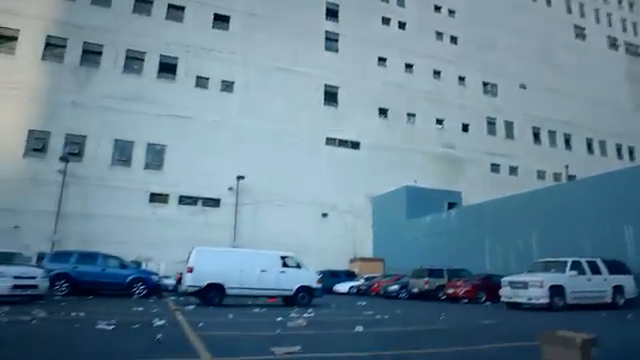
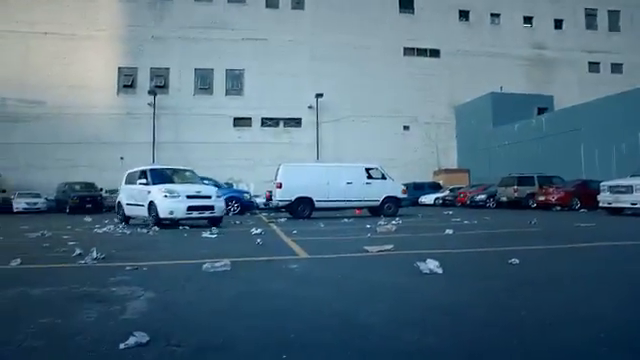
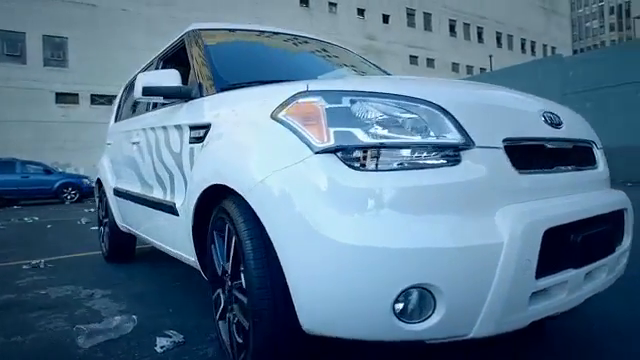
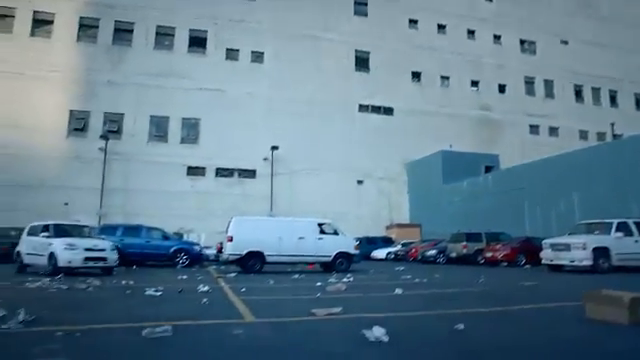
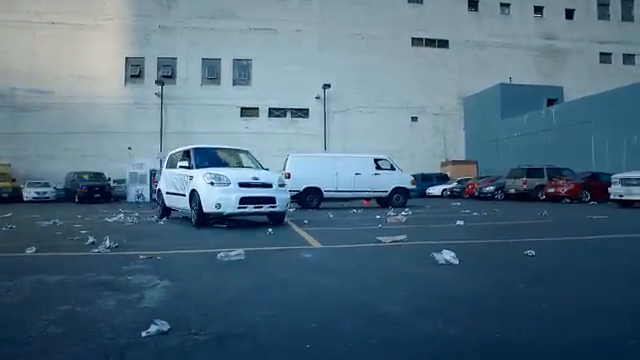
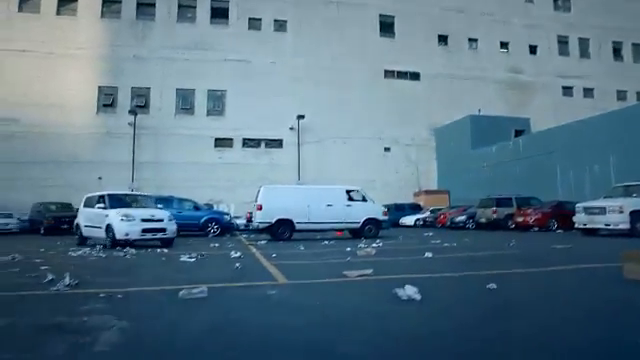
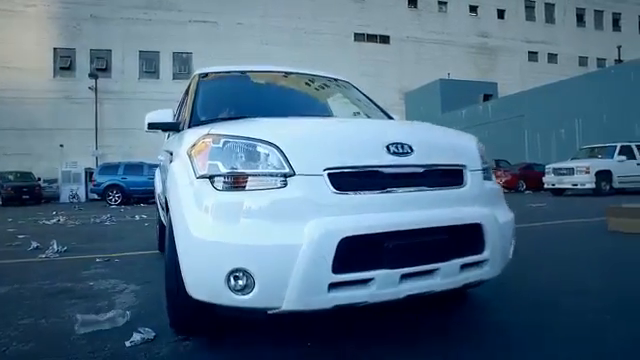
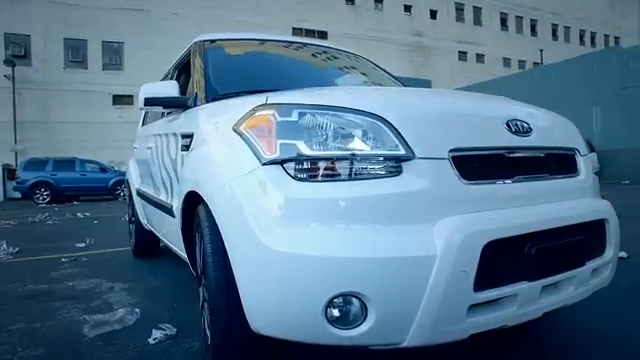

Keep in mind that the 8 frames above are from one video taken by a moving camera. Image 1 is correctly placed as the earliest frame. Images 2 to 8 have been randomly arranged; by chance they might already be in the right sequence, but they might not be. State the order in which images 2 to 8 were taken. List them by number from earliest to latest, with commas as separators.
4, 6, 2, 5, 7, 8, 3
